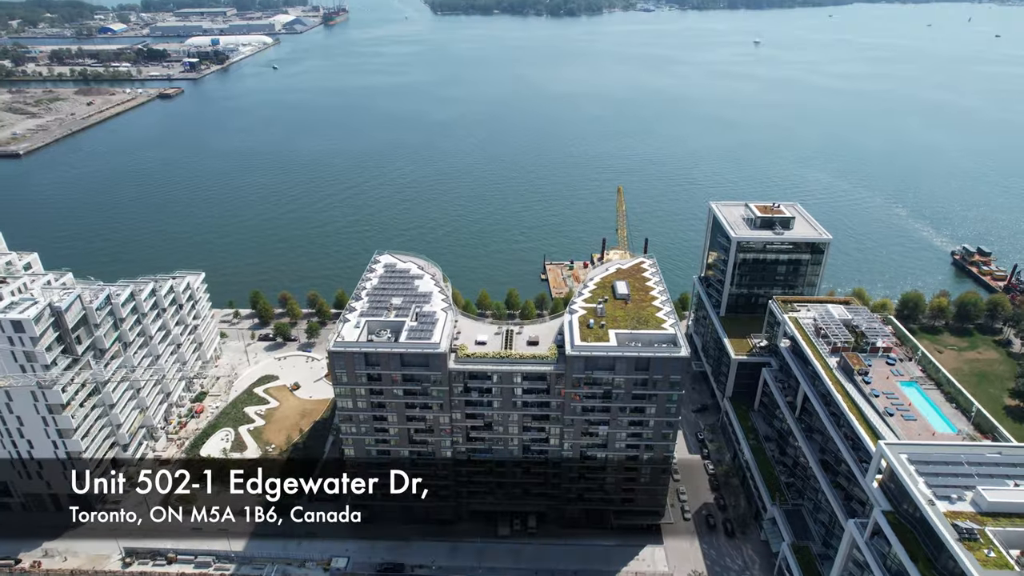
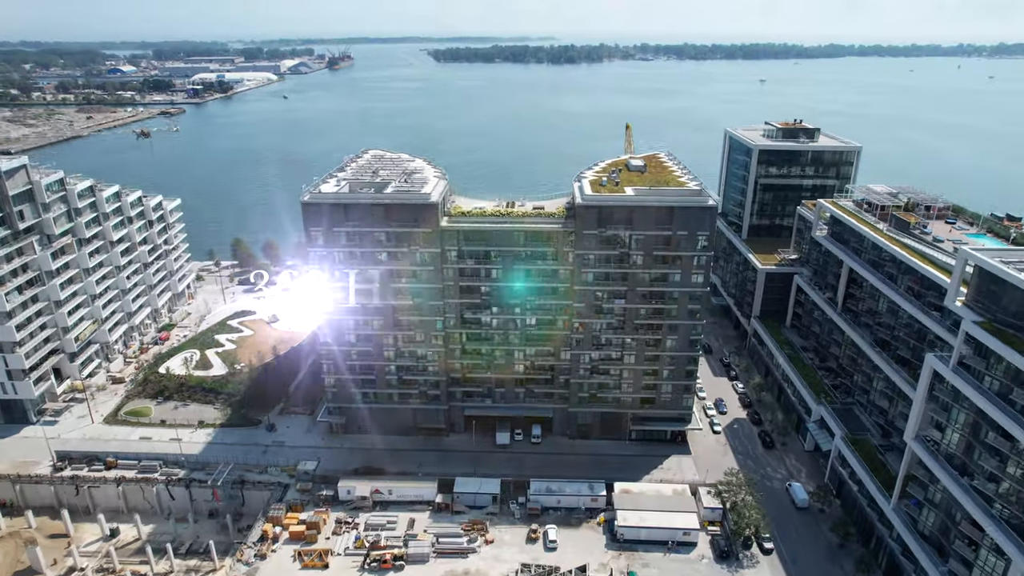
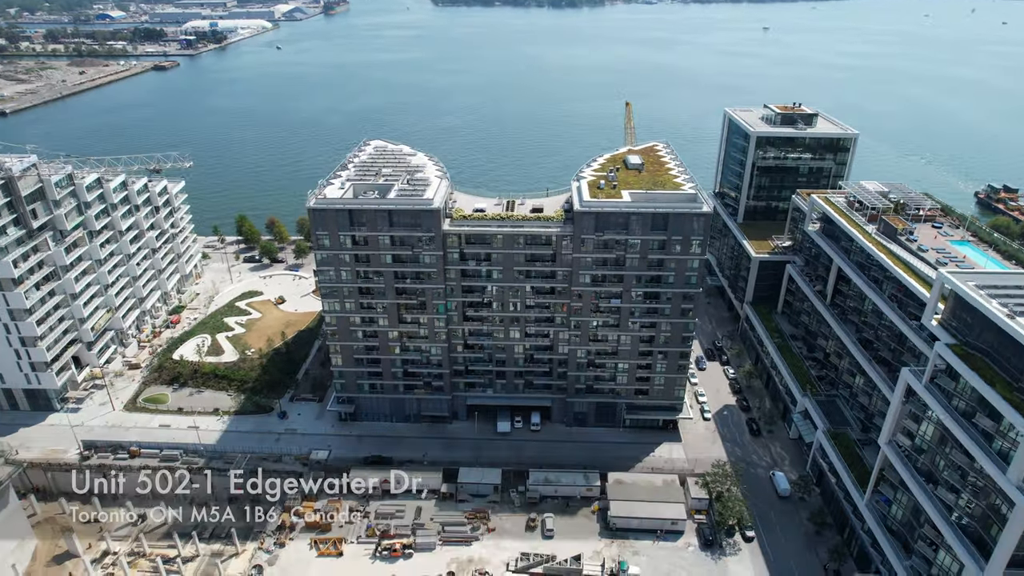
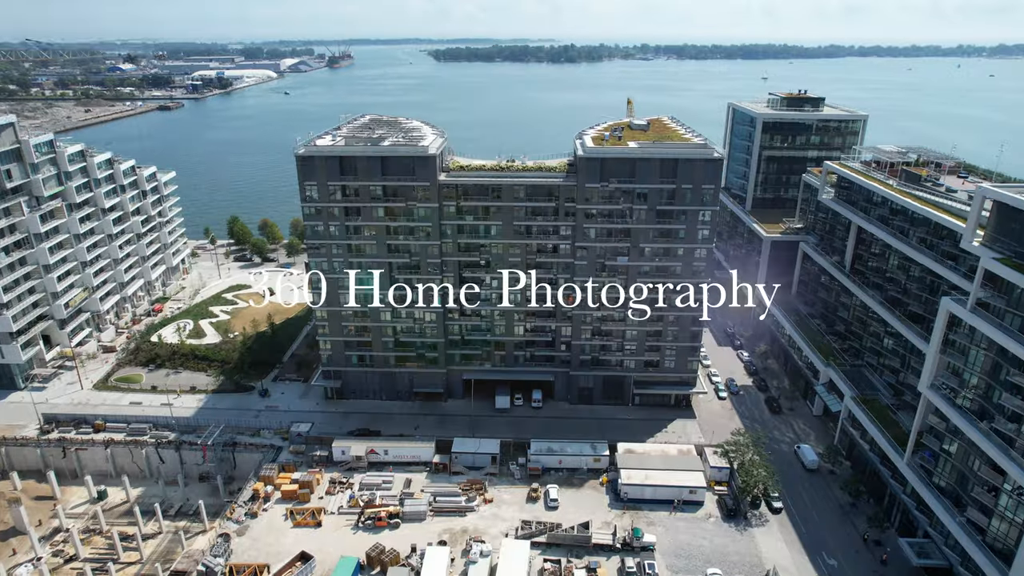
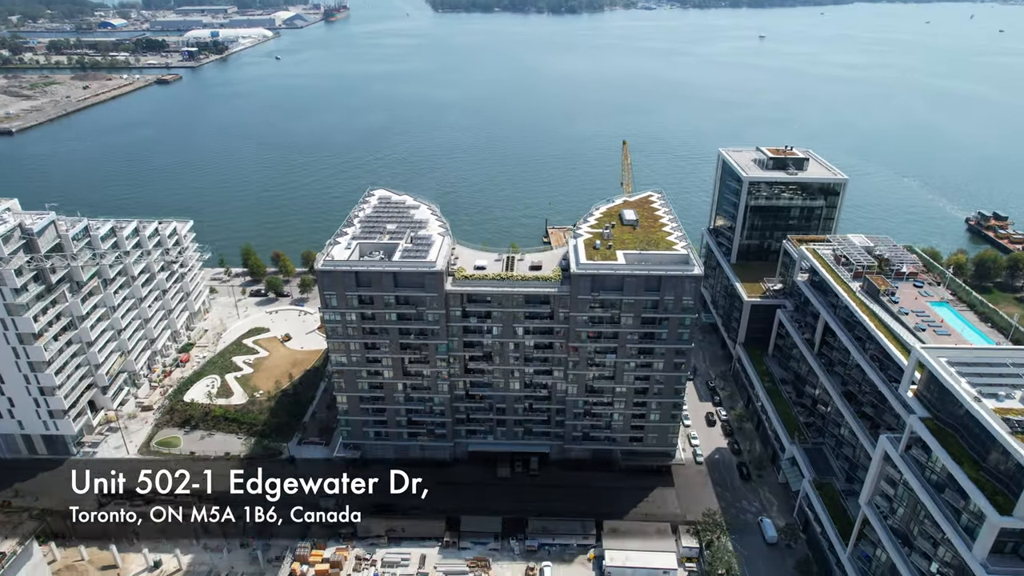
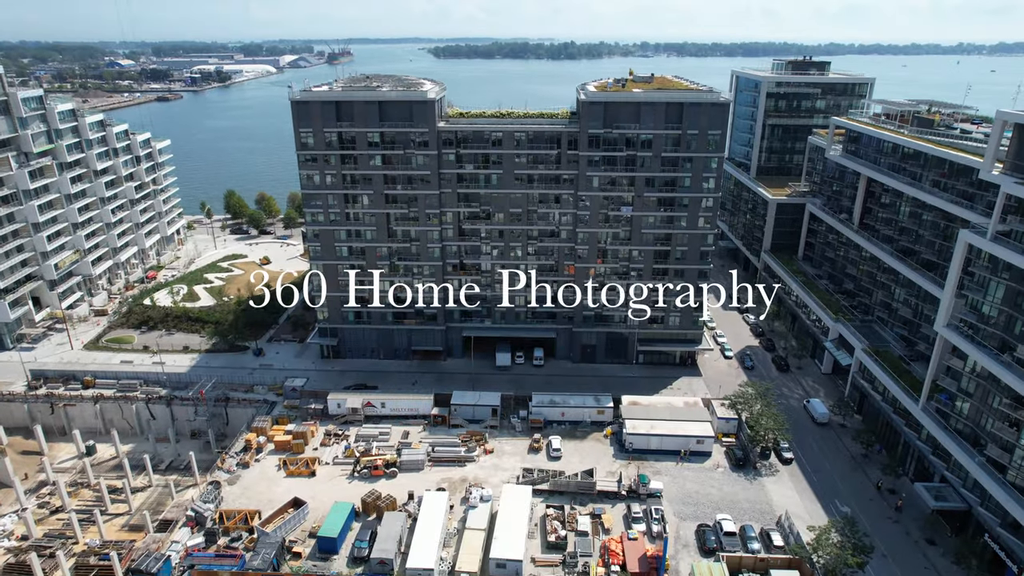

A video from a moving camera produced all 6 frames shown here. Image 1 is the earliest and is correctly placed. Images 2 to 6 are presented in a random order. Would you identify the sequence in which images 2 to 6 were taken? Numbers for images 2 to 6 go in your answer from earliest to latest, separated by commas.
5, 3, 2, 4, 6
